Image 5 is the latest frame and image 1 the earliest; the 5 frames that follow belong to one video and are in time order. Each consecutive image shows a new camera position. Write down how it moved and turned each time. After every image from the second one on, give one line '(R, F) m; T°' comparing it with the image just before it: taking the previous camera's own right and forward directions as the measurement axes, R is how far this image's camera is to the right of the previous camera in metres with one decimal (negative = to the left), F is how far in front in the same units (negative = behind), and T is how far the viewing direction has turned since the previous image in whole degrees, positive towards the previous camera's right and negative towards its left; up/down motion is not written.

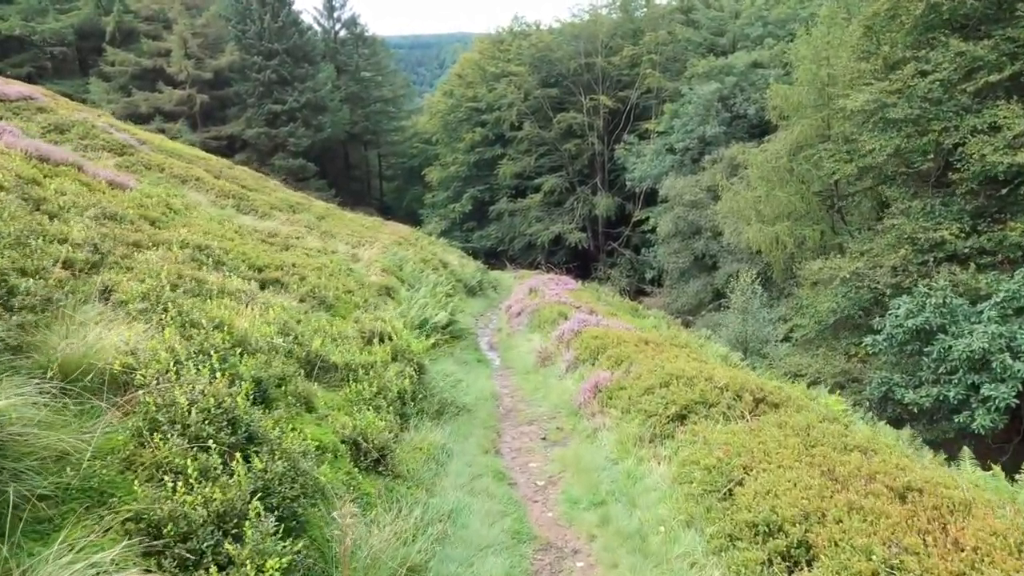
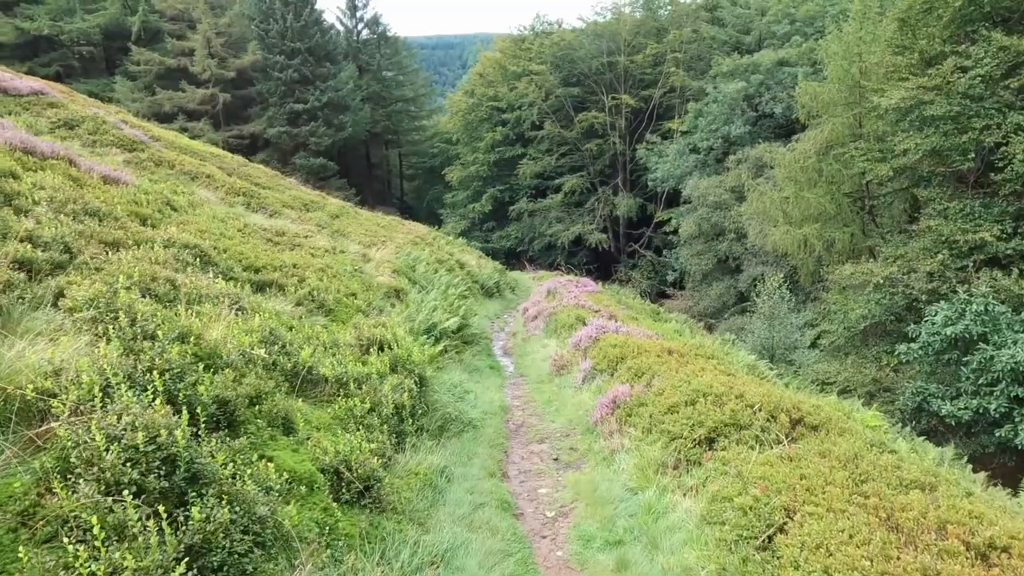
(+0.1, +0.7) m; -2°
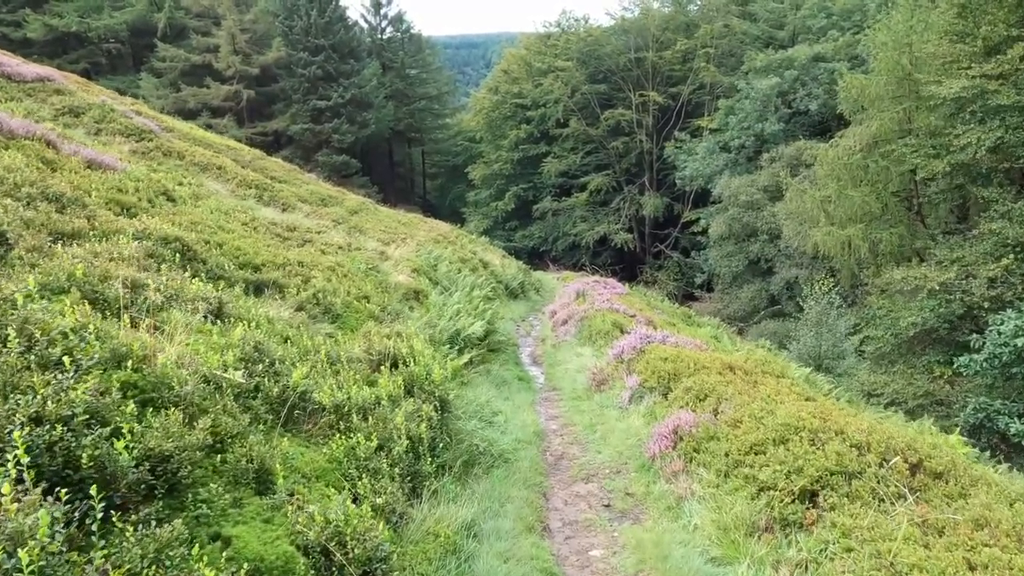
(-0.2, +1.4) m; -2°
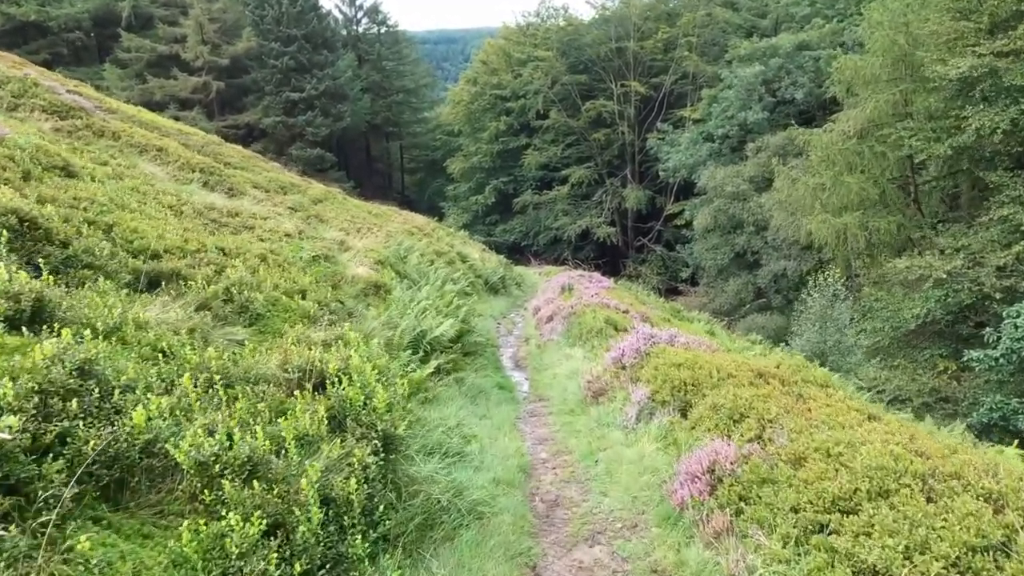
(+0.1, +1.8) m; +2°
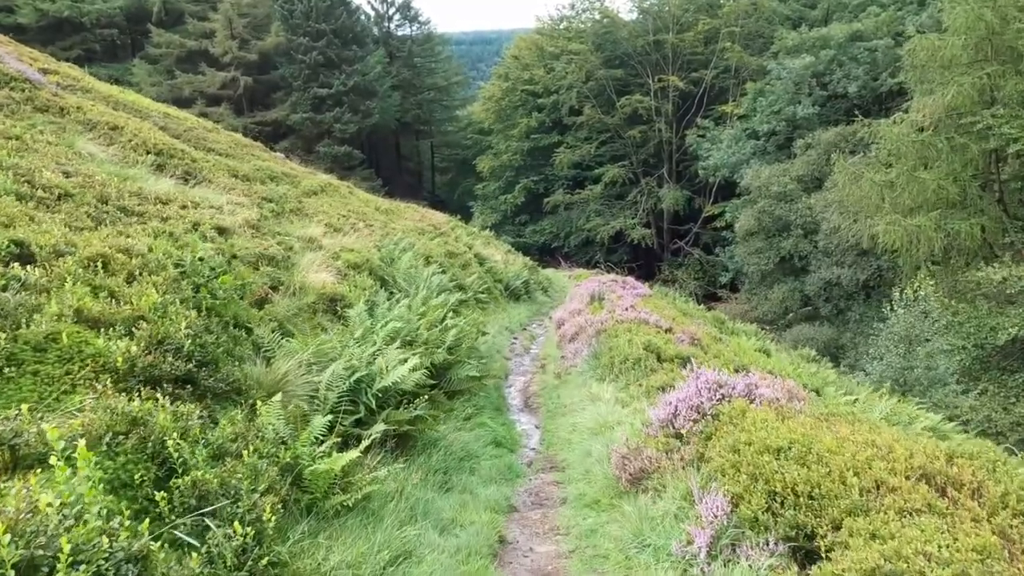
(+0.3, +2.9) m; -3°
